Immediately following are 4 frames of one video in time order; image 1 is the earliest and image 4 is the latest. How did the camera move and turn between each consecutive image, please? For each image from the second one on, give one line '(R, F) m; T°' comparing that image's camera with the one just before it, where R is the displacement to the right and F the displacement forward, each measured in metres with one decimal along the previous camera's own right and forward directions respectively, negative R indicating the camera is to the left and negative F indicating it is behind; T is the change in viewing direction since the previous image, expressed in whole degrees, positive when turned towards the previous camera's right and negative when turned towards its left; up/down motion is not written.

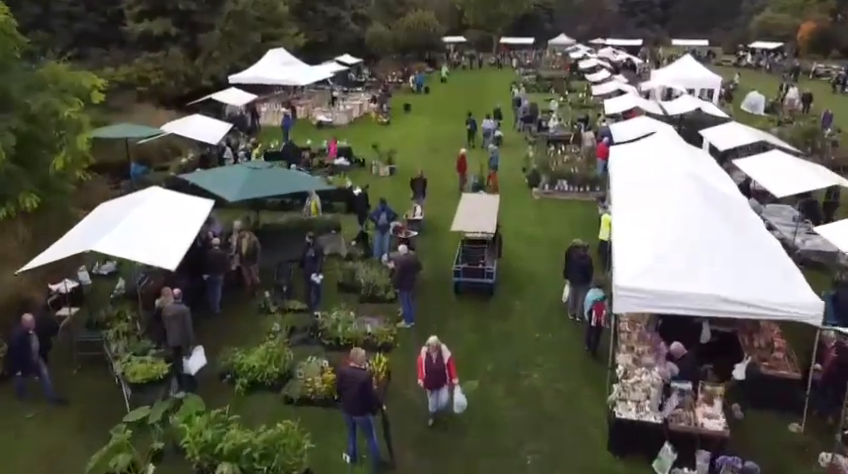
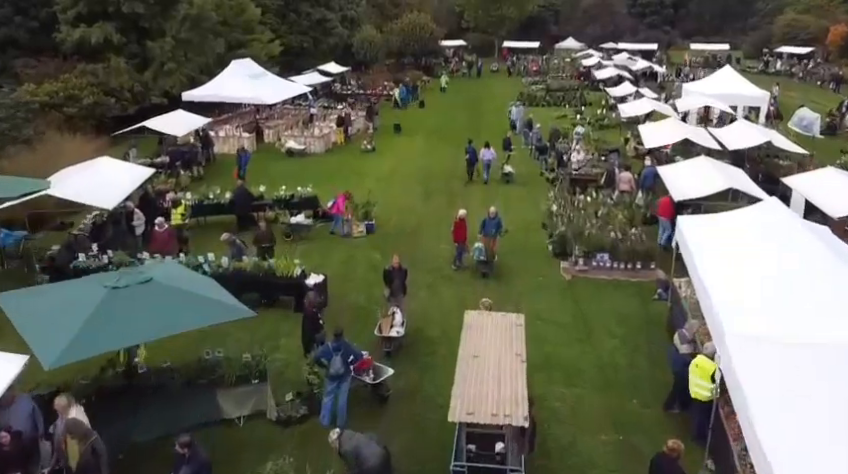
(+0.3, +5.4) m; 0°
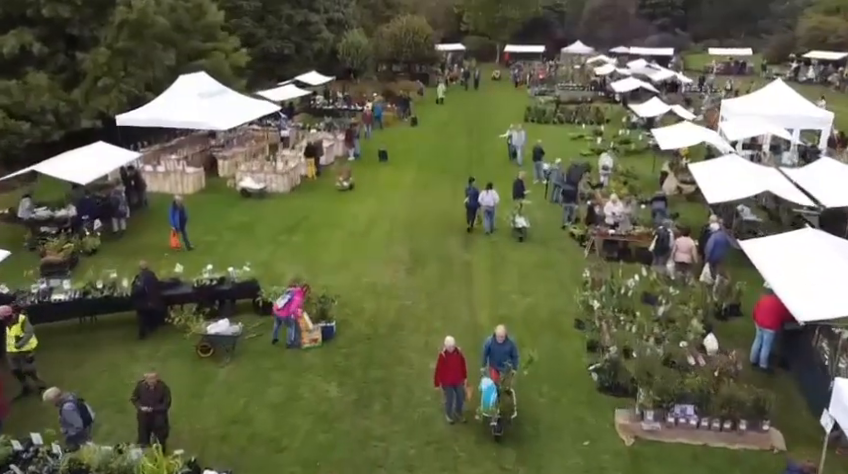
(+0.3, +5.0) m; 0°
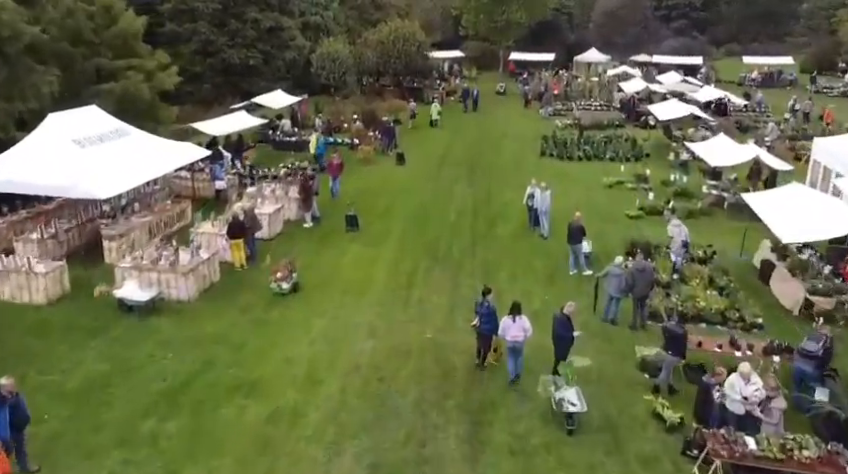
(+0.3, +7.3) m; 0°
